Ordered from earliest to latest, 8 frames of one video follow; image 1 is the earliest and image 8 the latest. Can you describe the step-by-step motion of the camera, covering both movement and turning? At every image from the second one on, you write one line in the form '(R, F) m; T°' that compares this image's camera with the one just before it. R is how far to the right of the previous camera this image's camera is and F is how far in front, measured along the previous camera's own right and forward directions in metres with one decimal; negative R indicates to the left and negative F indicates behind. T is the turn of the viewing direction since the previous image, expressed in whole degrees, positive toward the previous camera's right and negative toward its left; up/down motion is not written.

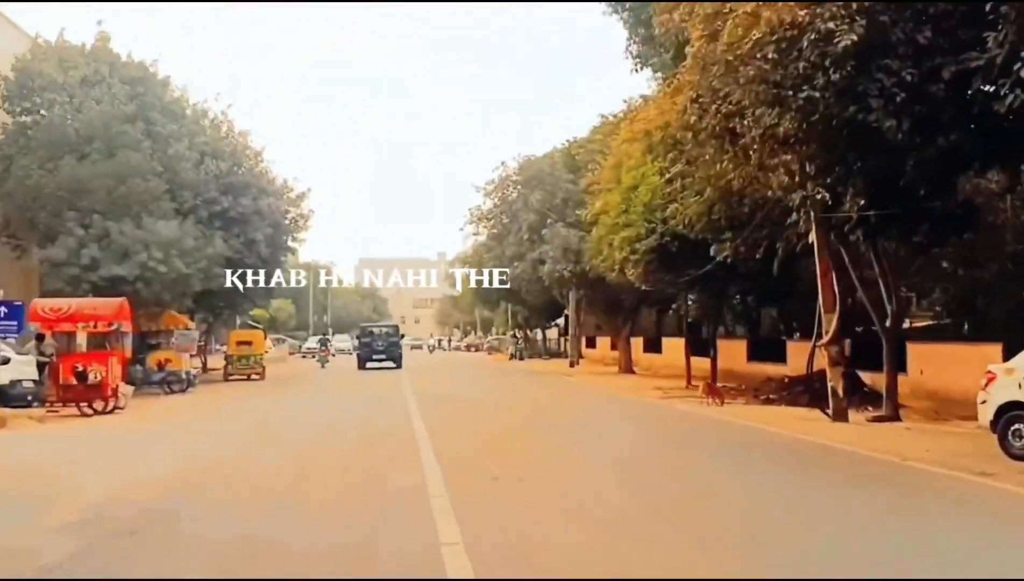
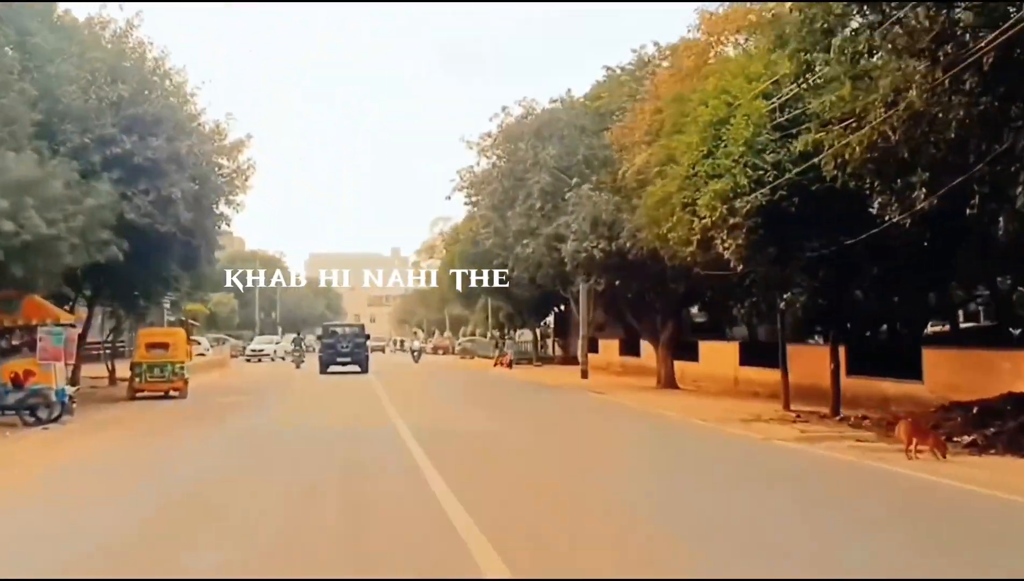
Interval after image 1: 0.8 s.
(-1.5, +10.8) m; +2°
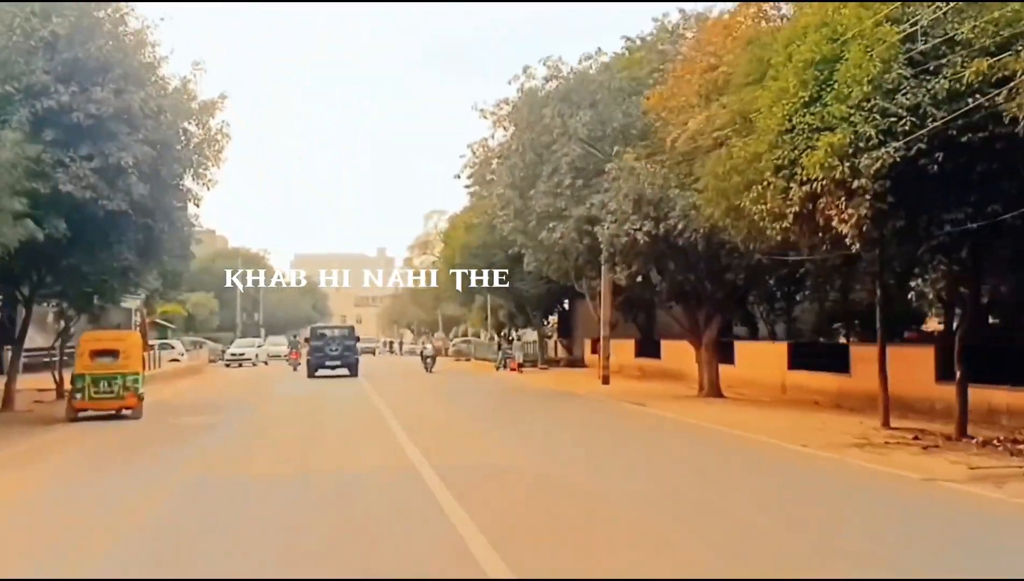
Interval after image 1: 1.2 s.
(-0.9, +5.4) m; +1°
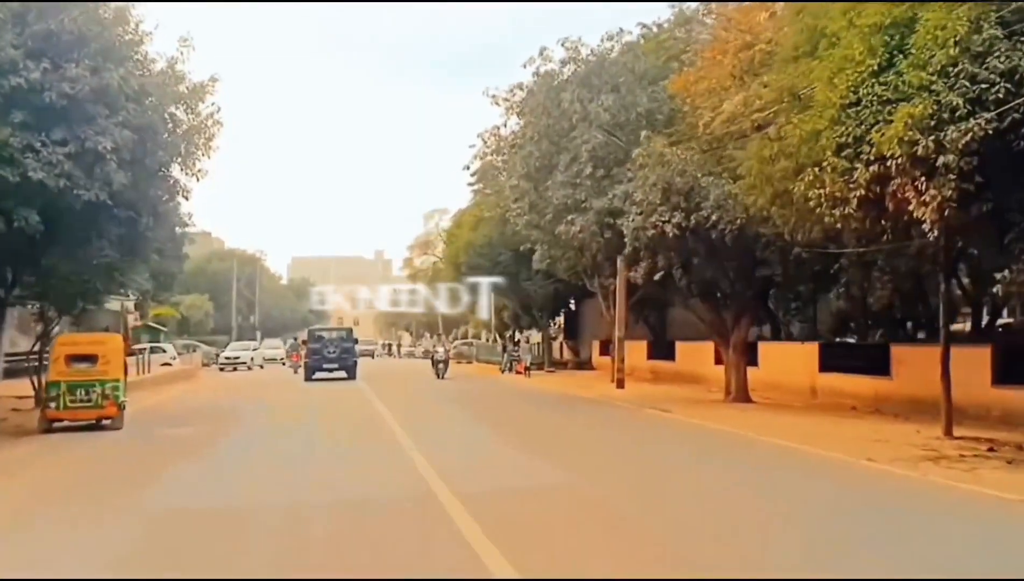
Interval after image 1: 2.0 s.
(-0.4, +2.2) m; 0°
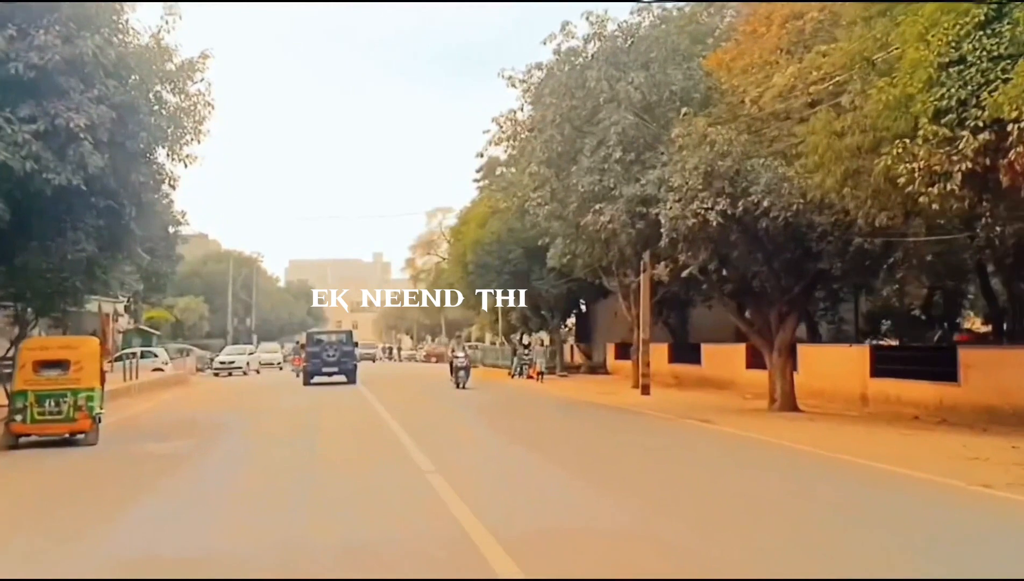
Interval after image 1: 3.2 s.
(-0.5, +2.6) m; 0°
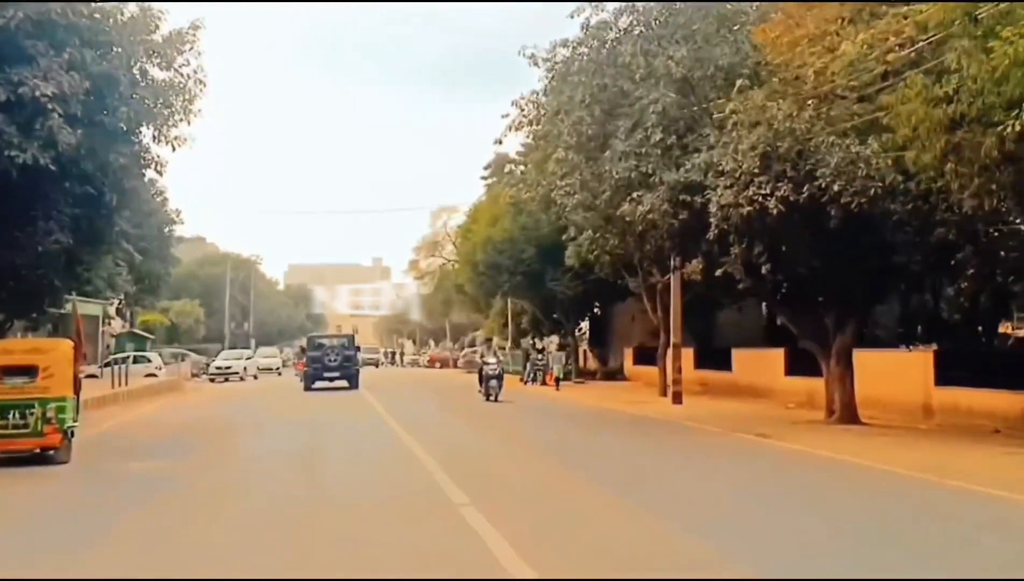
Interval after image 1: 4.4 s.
(-0.5, +2.6) m; 0°
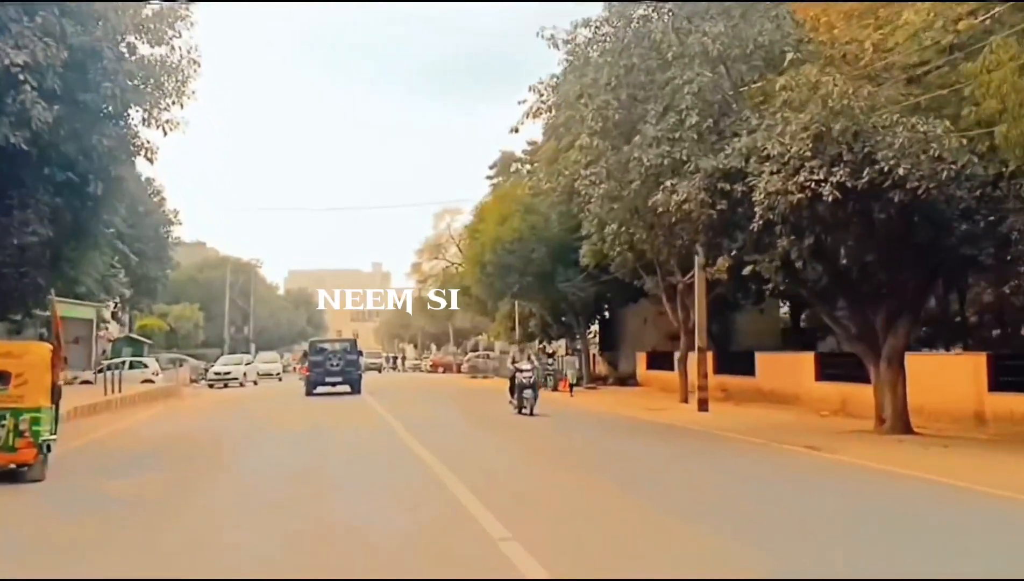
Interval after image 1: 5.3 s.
(-0.4, +1.8) m; 0°
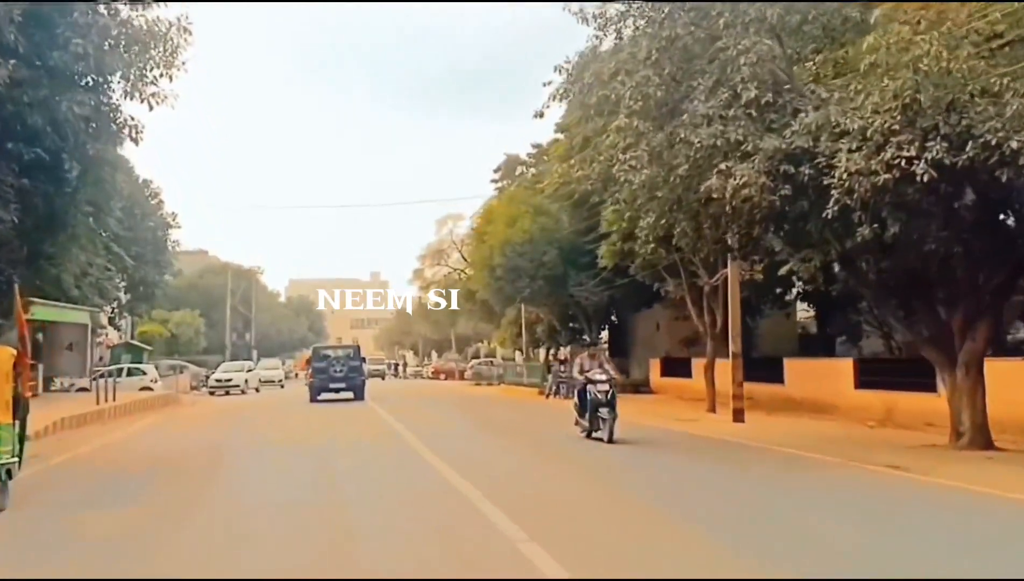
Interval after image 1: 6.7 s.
(-0.4, +2.4) m; 0°
